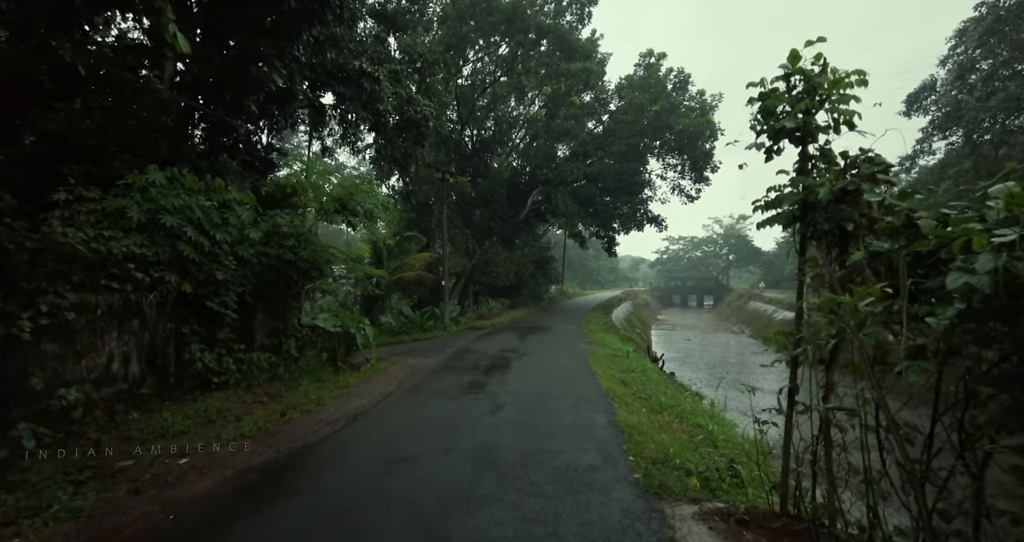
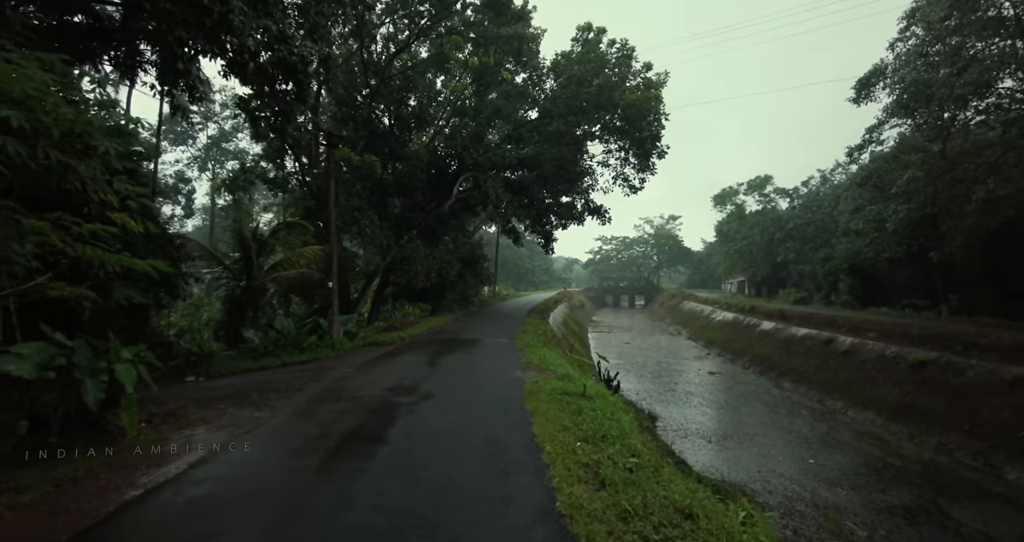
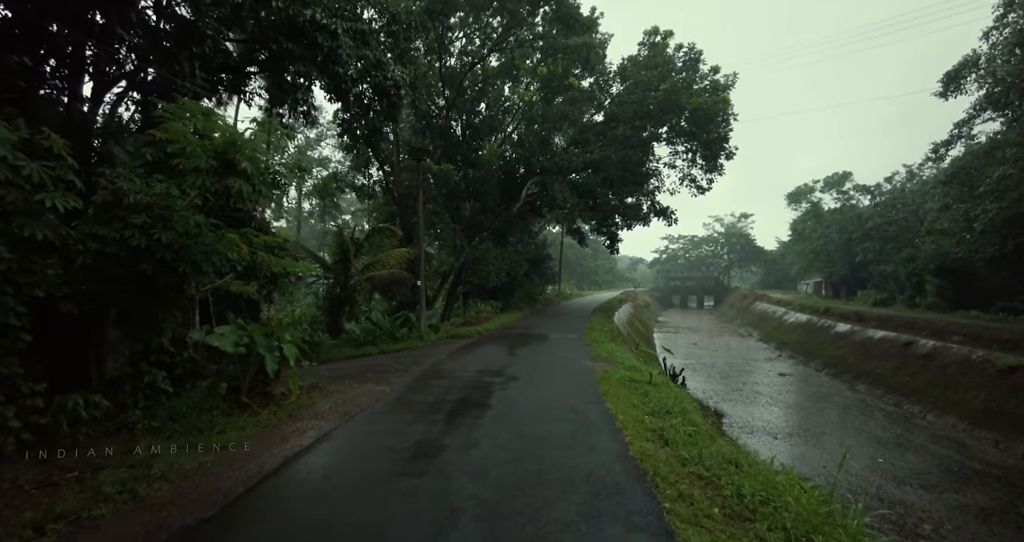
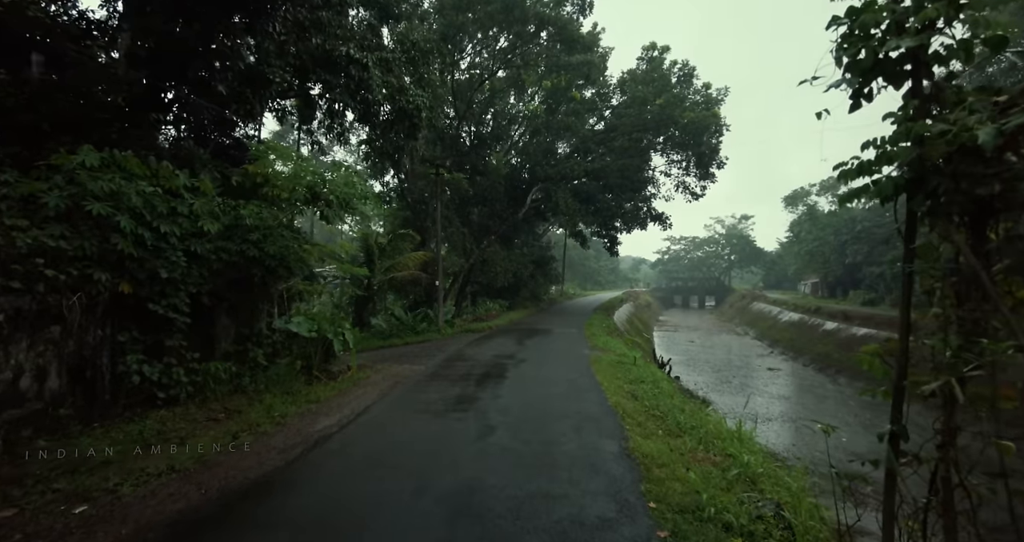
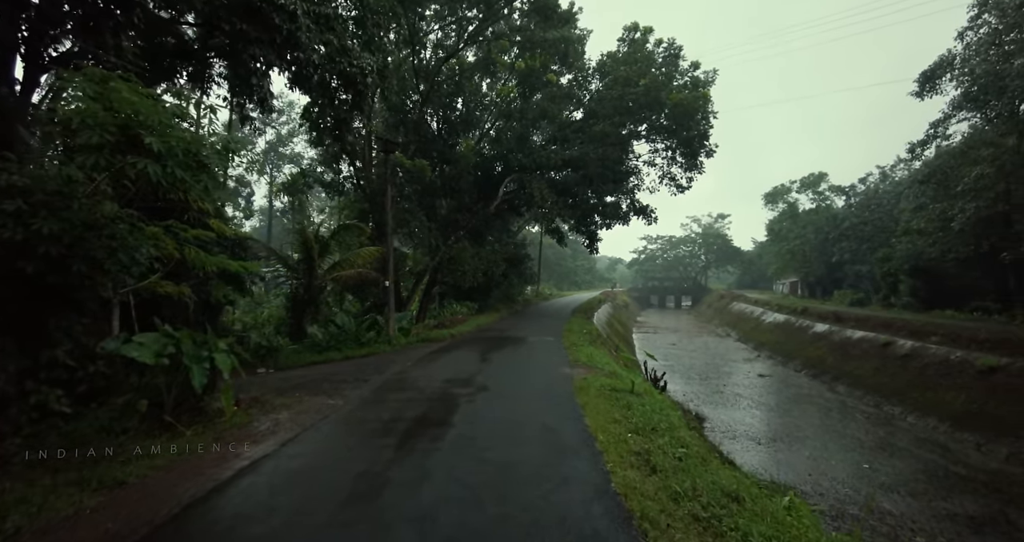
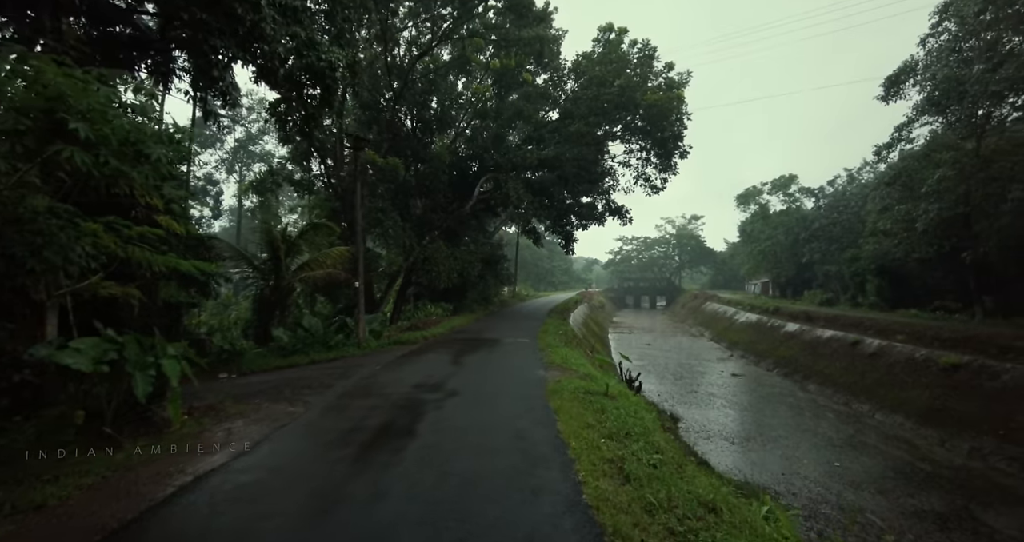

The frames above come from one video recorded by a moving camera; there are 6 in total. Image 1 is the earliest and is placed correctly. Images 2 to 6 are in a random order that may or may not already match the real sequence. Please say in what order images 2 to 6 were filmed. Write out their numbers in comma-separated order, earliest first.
4, 3, 5, 6, 2
